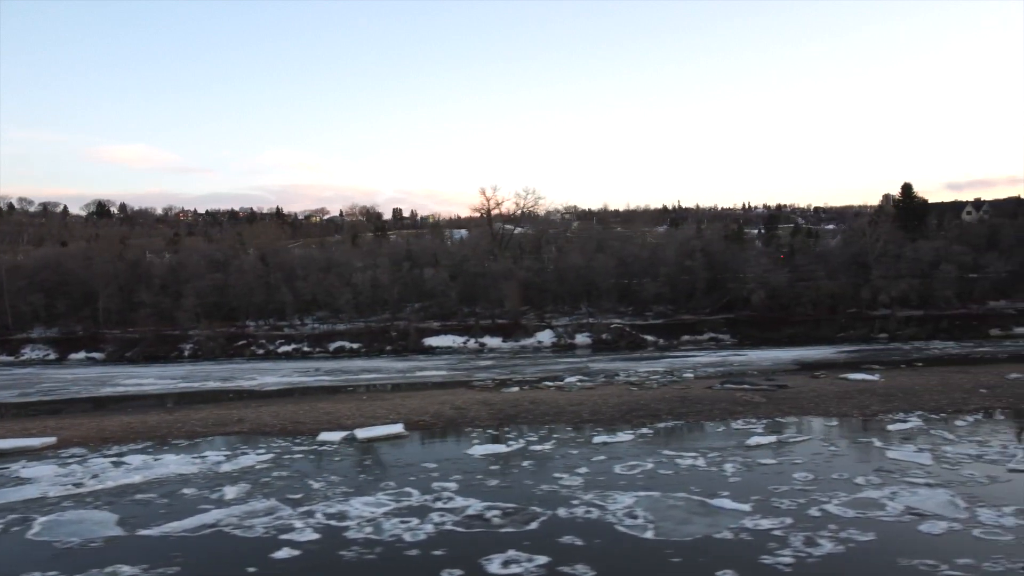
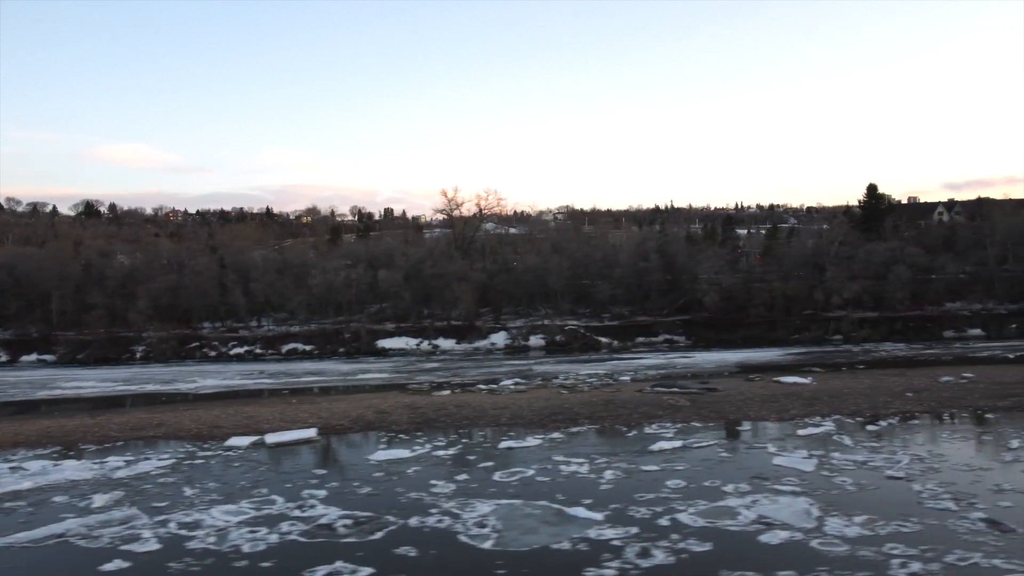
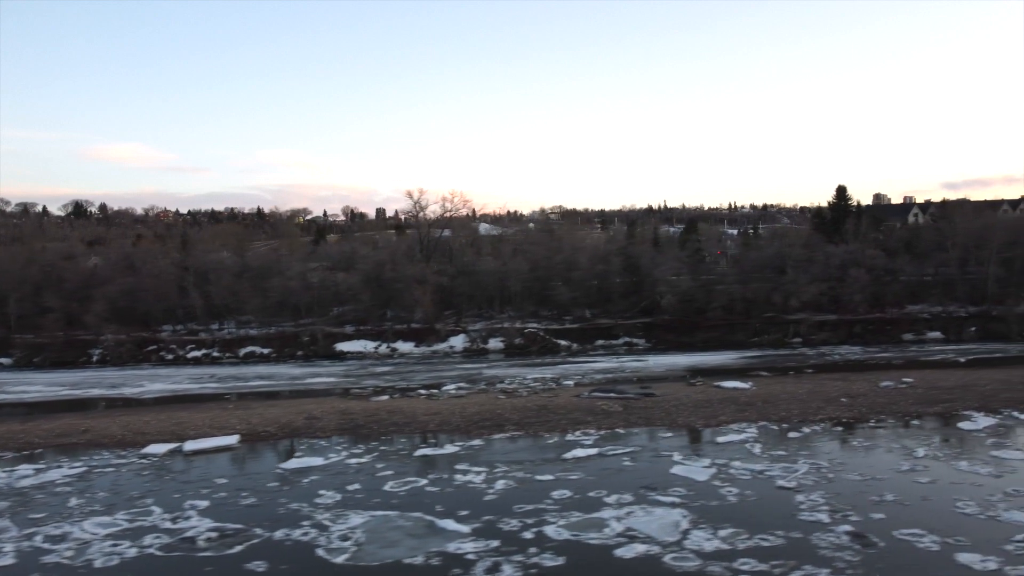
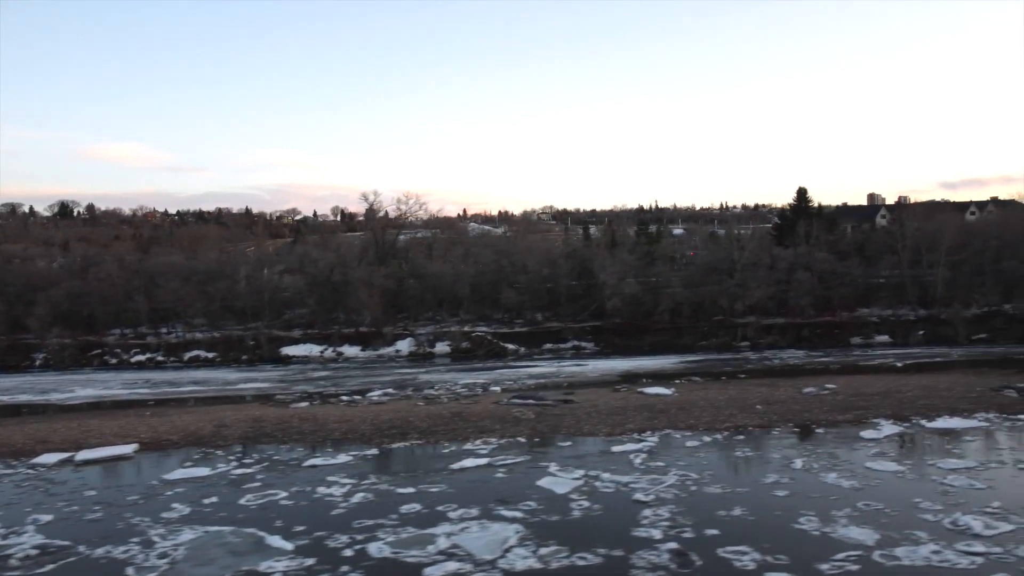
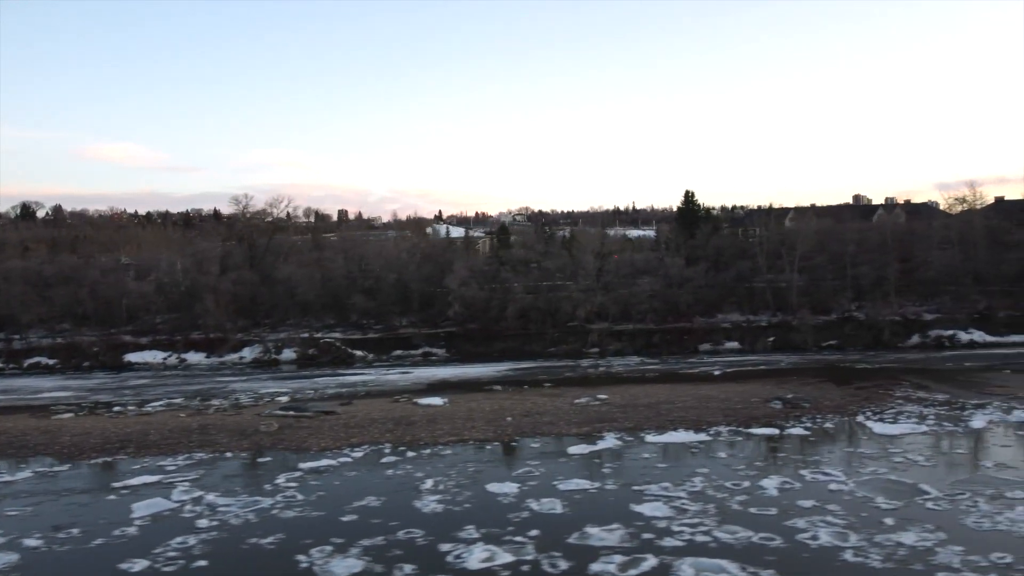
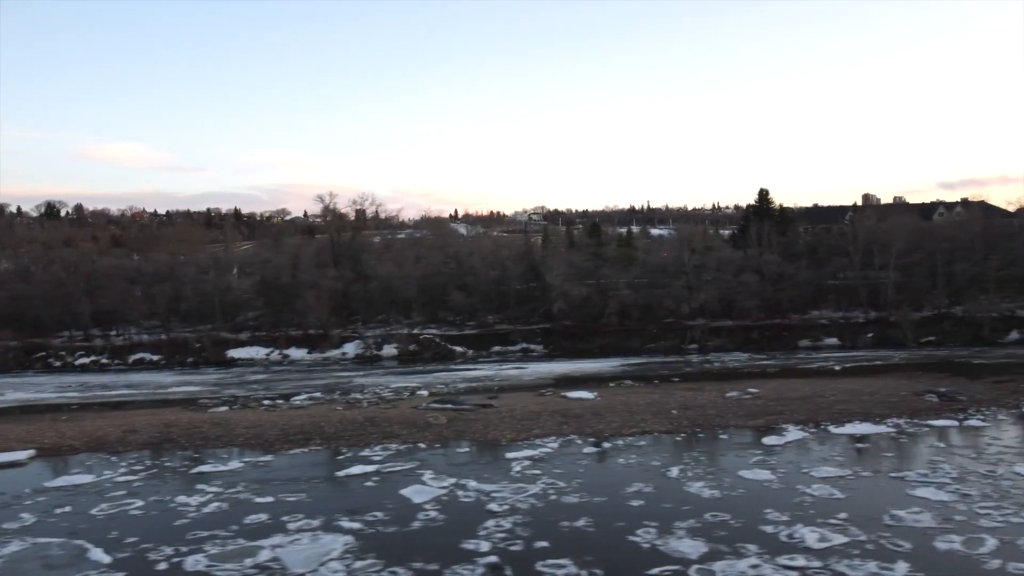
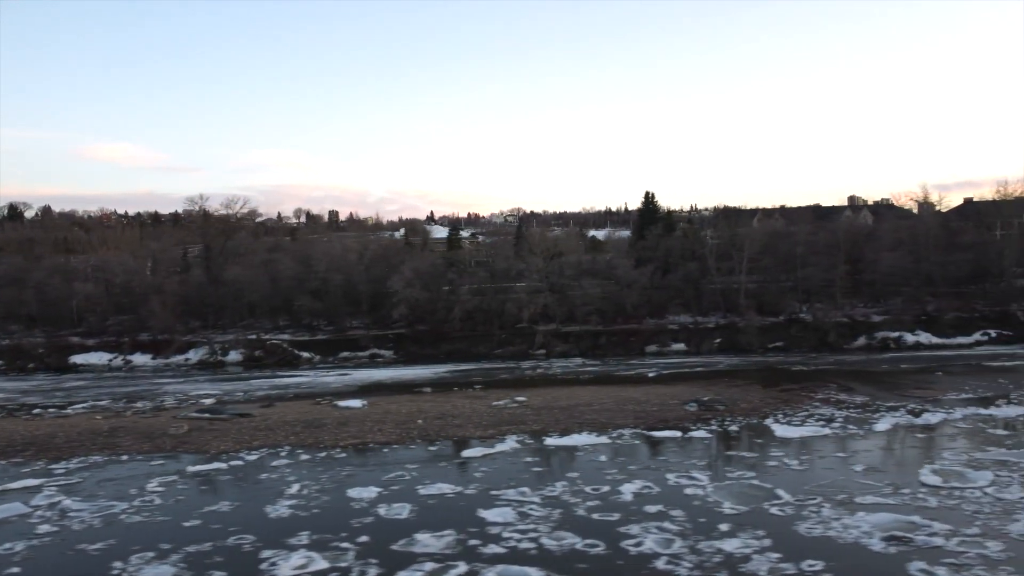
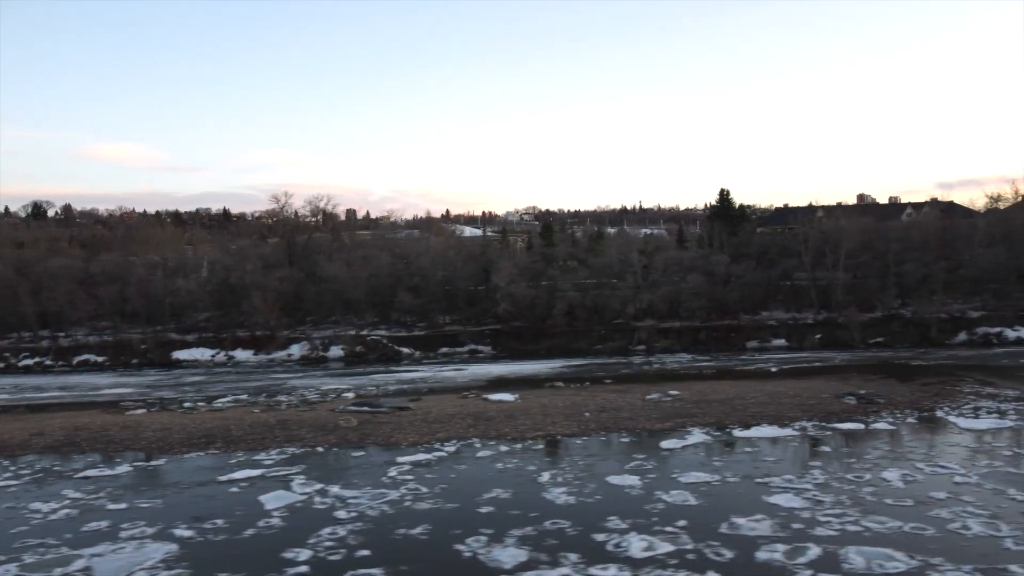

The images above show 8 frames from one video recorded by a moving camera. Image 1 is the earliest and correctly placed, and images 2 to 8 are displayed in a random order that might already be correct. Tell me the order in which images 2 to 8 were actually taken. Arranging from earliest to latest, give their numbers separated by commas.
2, 3, 4, 6, 8, 5, 7
